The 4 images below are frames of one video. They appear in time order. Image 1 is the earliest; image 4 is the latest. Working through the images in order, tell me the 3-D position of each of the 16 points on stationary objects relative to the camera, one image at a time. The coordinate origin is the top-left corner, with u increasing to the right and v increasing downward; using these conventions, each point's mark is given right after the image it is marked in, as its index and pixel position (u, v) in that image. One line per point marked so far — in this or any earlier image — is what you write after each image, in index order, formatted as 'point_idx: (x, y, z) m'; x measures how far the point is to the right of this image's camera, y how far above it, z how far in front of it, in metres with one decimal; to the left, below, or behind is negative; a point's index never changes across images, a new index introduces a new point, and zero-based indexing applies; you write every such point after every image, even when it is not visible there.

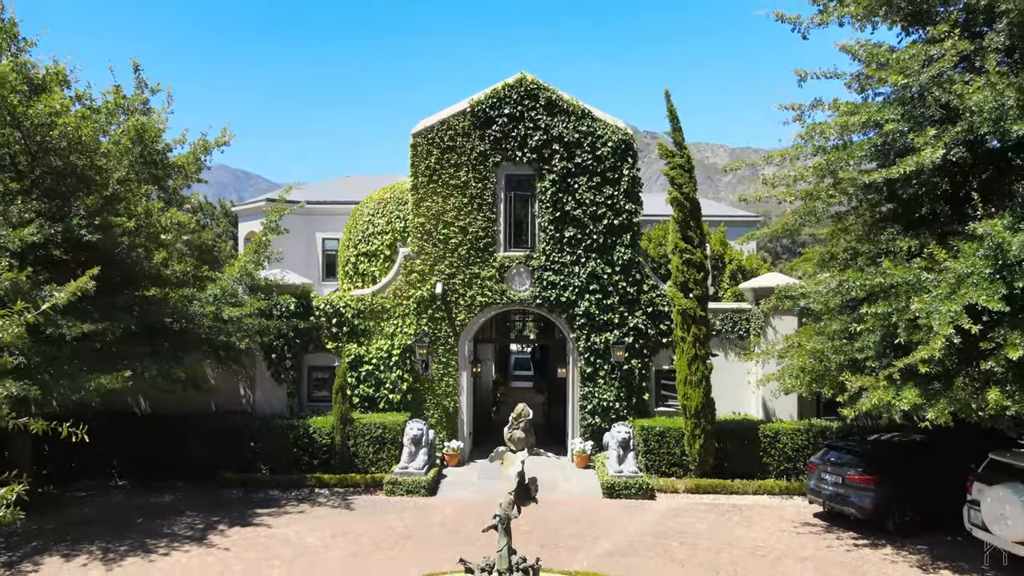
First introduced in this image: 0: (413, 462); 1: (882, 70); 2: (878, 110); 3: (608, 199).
0: (-1.9, -3.3, +12.1) m
1: (+5.3, +3.1, +9.1) m
2: (+5.2, +2.6, +9.1) m
3: (+2.0, +1.9, +13.3) m
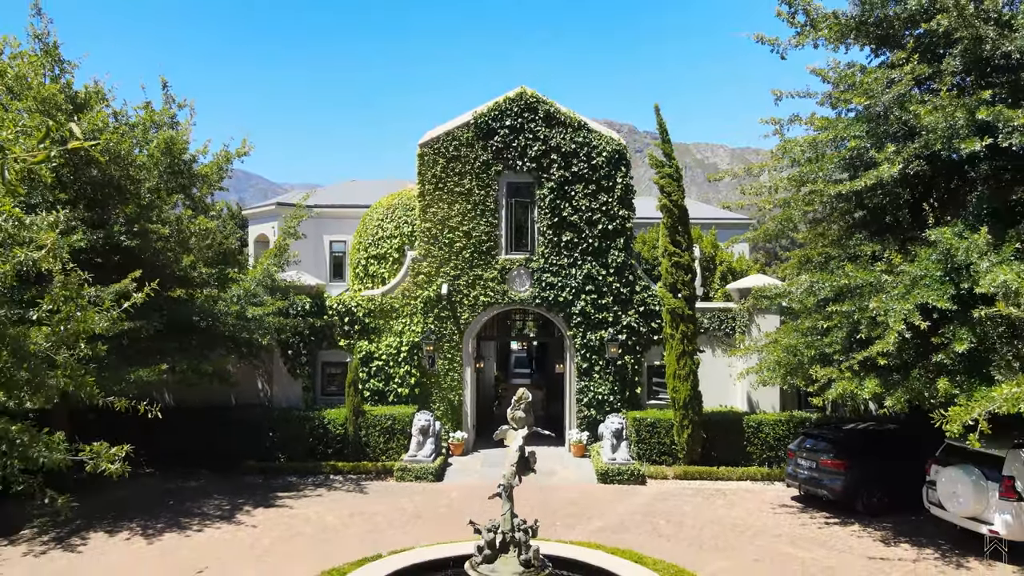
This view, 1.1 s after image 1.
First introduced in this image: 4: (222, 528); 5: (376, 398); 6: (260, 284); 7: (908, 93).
0: (-1.9, -3.3, +13.0) m
1: (+5.3, +3.1, +10.0) m
2: (+5.3, +2.5, +10.0) m
3: (+2.0, +1.8, +14.2) m
4: (-4.6, -3.8, +9.9) m
5: (-3.1, -2.5, +14.3) m
6: (-5.3, +0.1, +13.2) m
7: (+6.0, +3.0, +9.5) m
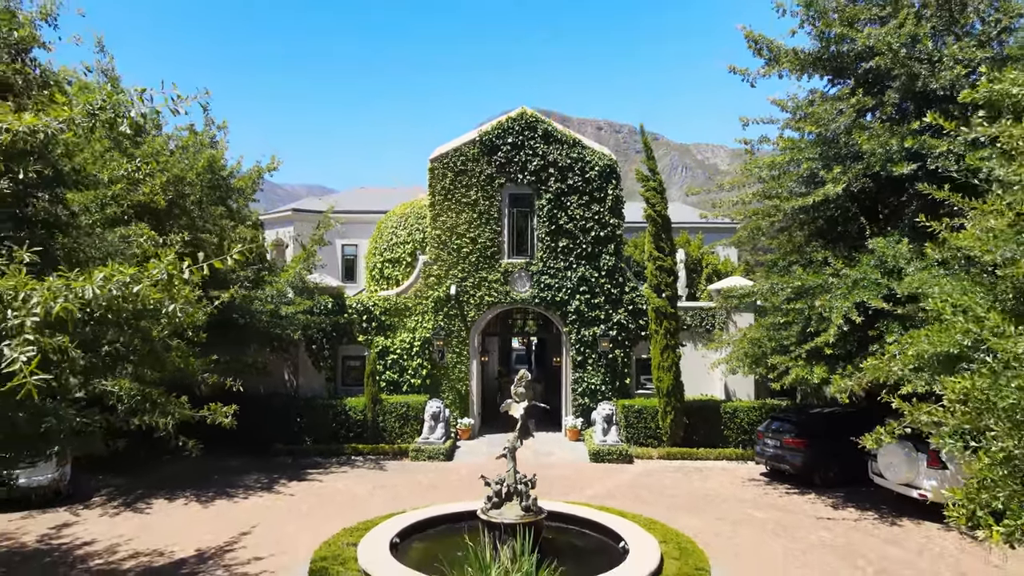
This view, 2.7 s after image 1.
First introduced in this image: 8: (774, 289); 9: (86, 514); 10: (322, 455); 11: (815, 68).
0: (-1.8, -3.3, +14.5) m
1: (+5.4, +3.1, +11.6) m
2: (+5.3, +2.5, +11.5) m
3: (+2.1, +1.8, +15.8) m
4: (-4.5, -3.8, +11.5) m
5: (-3.0, -2.5, +15.9) m
6: (-5.2, +0.1, +14.8) m
7: (+6.0, +2.9, +11.1) m
8: (+4.8, 0.0, +11.5) m
9: (-7.0, -3.7, +10.5) m
10: (-4.3, -3.8, +14.4) m
11: (+5.8, +4.2, +12.1) m
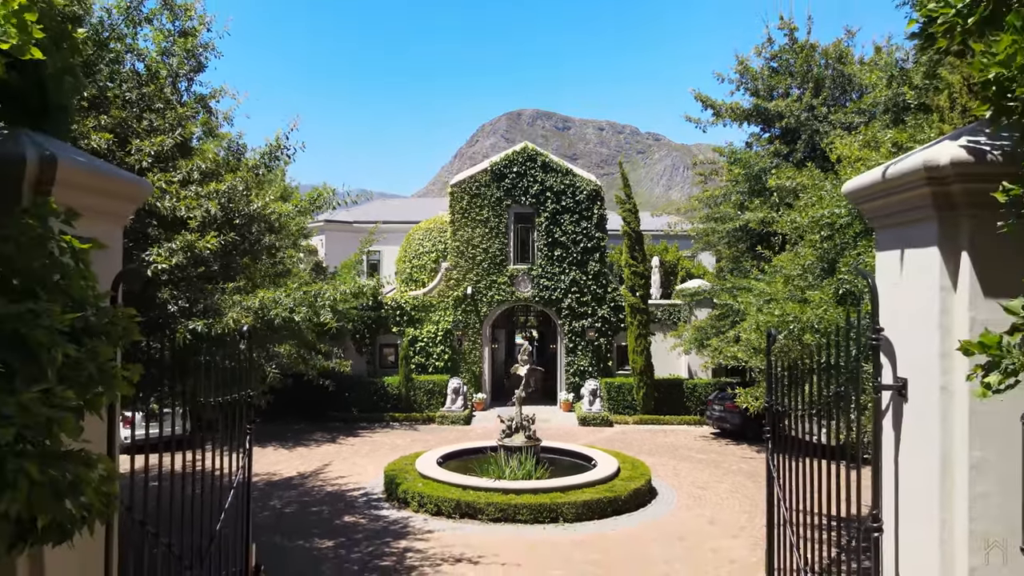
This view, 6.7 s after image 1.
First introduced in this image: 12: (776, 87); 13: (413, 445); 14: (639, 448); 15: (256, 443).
0: (-1.7, -3.4, +18.3) m
1: (+5.5, +3.1, +15.4) m
2: (+5.4, +2.5, +15.3) m
3: (+2.2, +1.8, +19.6) m
4: (-4.4, -3.8, +15.3) m
5: (-2.9, -2.5, +19.7) m
6: (-5.1, 0.0, +18.6) m
7: (+6.1, +2.9, +14.9) m
8: (+4.9, 0.0, +15.3) m
9: (-6.9, -3.8, +14.3) m
10: (-4.2, -3.8, +18.2) m
11: (+5.9, +4.2, +15.8) m
12: (+6.4, +4.9, +15.3) m
13: (-2.4, -3.8, +15.4) m
14: (+3.1, -3.8, +15.2) m
15: (-6.3, -3.8, +15.4) m
